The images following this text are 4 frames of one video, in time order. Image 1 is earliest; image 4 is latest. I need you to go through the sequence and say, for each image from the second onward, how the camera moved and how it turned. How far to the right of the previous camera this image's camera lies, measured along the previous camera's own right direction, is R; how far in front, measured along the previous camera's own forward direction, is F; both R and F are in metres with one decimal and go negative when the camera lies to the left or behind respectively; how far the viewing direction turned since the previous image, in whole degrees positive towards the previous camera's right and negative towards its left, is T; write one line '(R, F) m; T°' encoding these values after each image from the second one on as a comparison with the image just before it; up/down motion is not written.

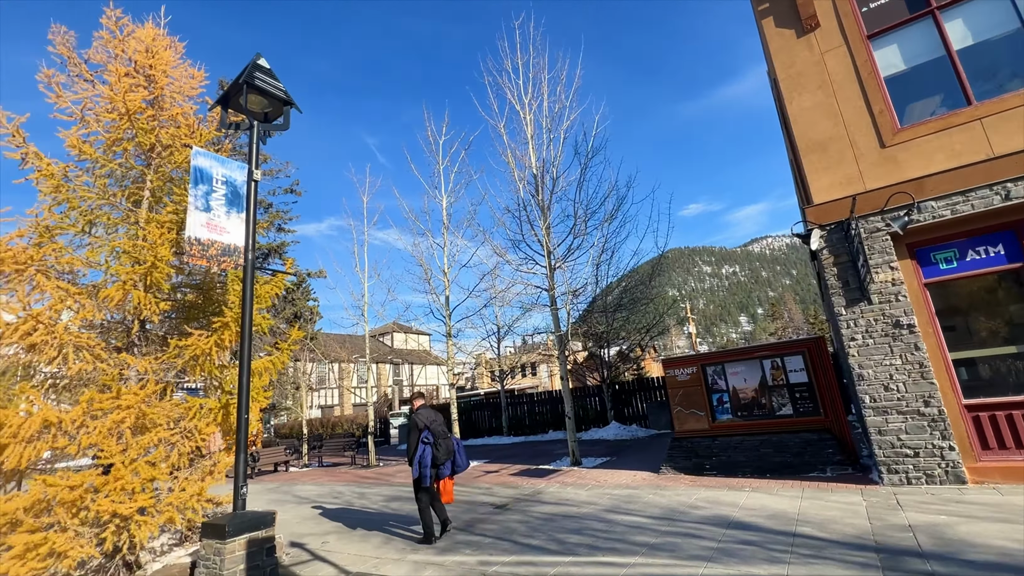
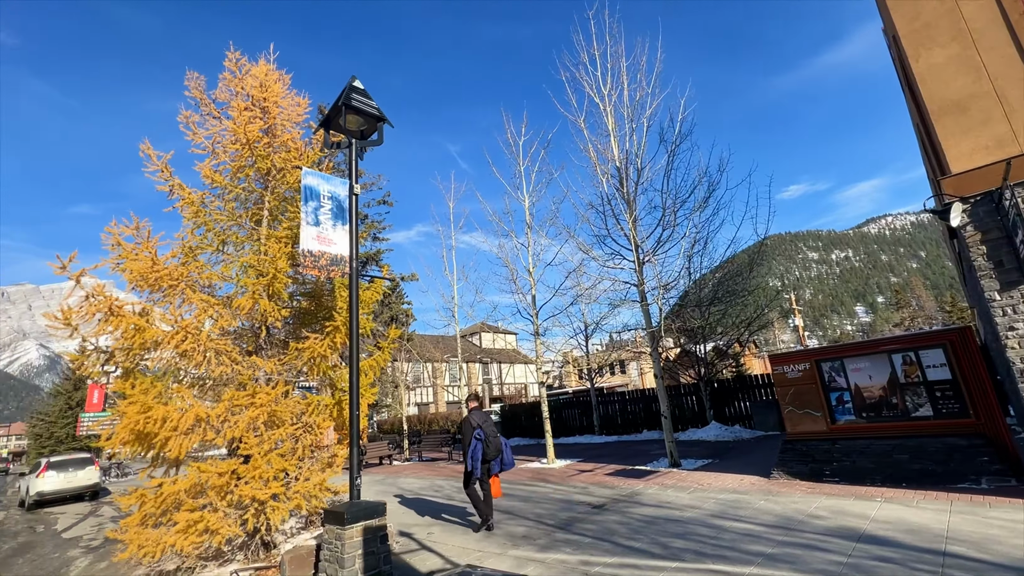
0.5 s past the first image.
(-0.1, 0.0) m; -10°
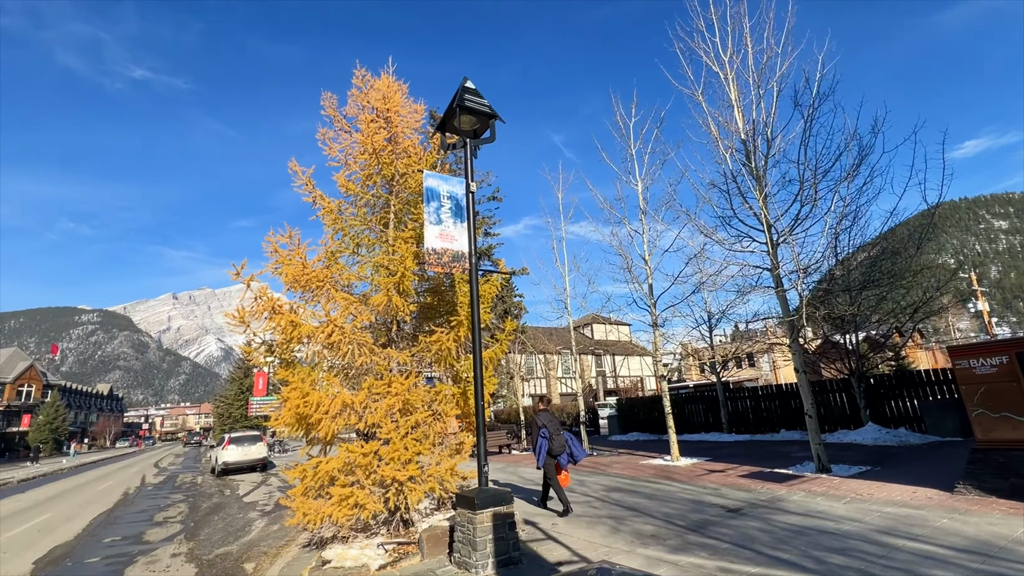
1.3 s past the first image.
(-0.2, +0.1) m; -13°
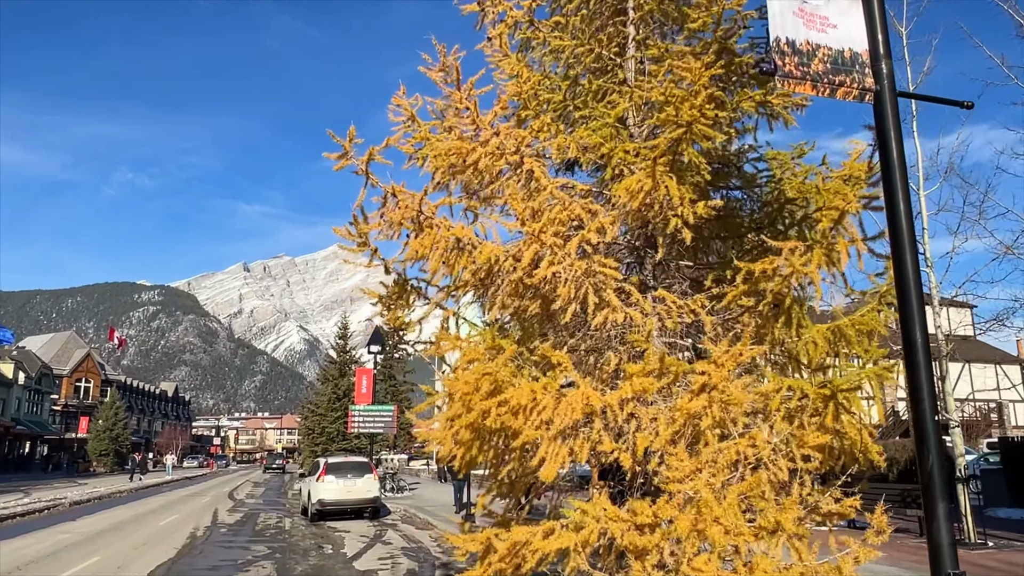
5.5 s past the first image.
(-2.5, +4.3) m; -10°
